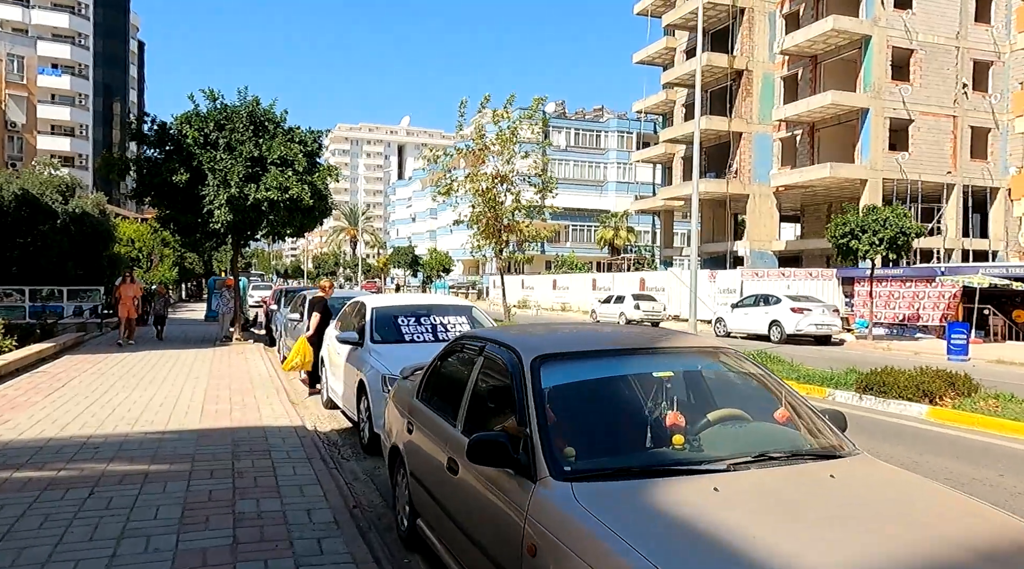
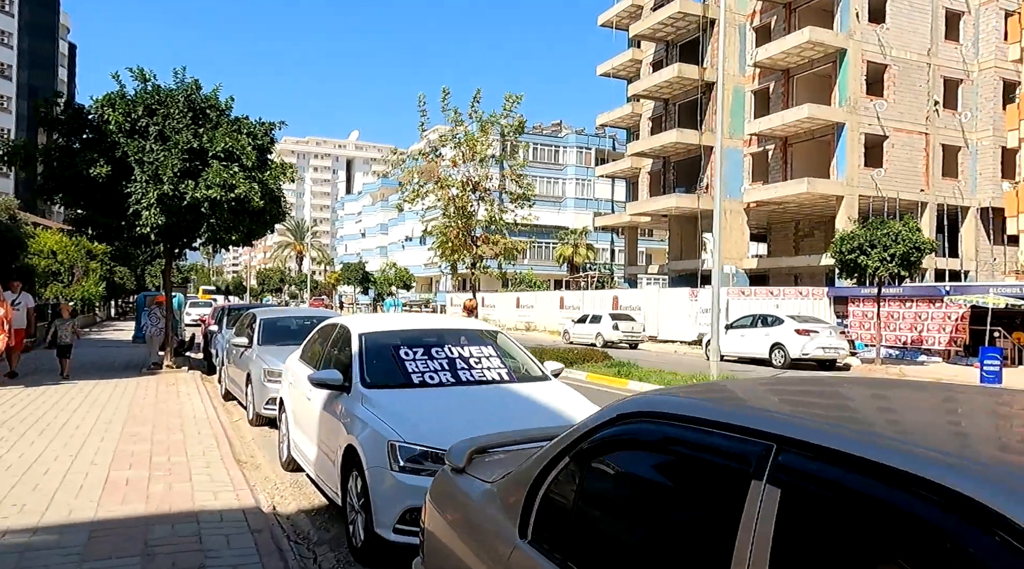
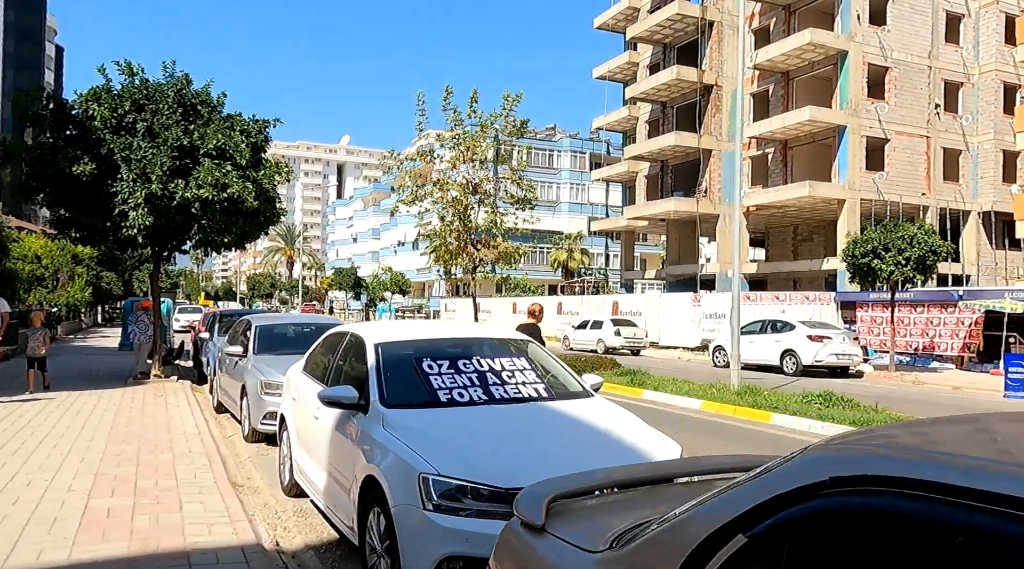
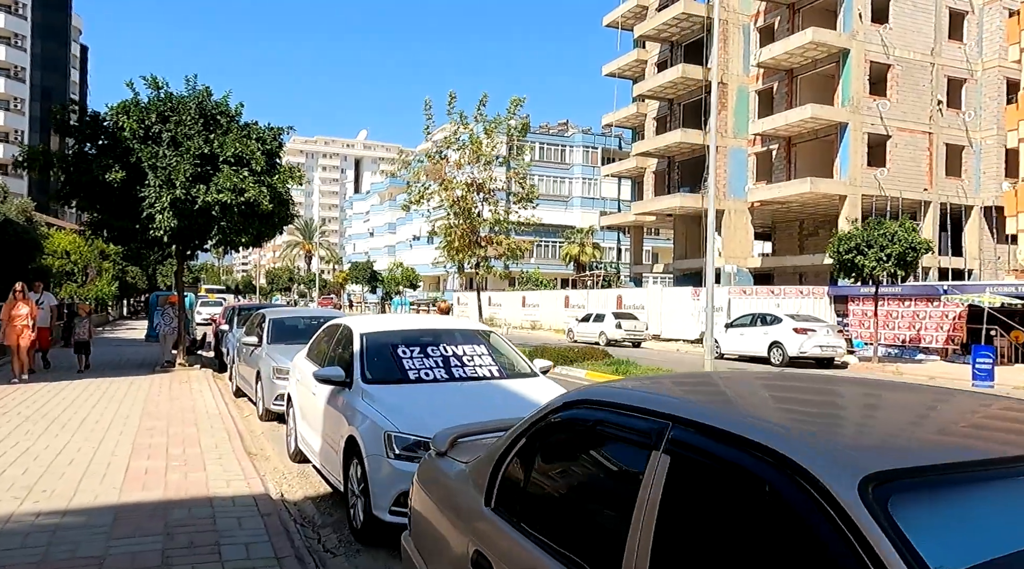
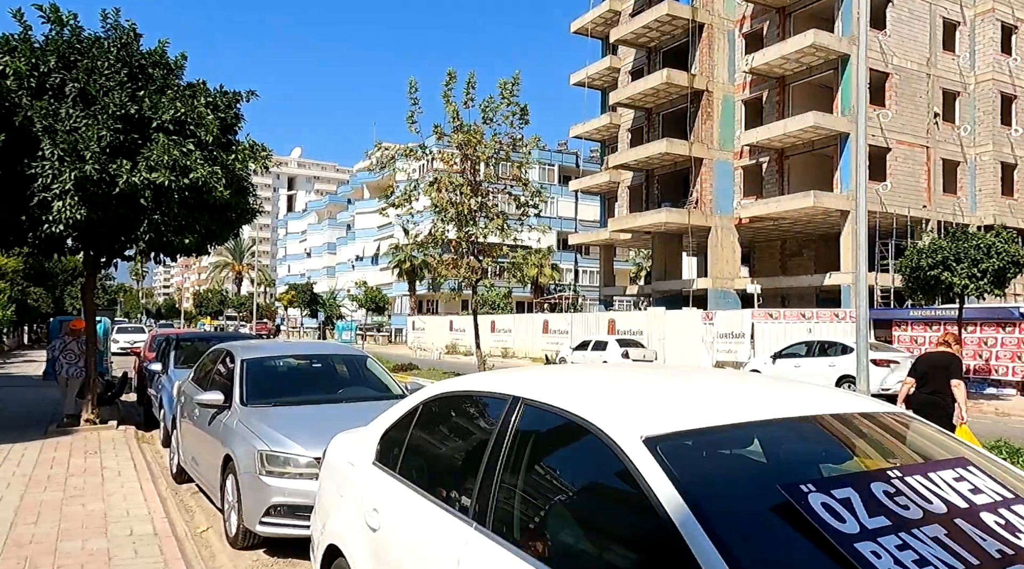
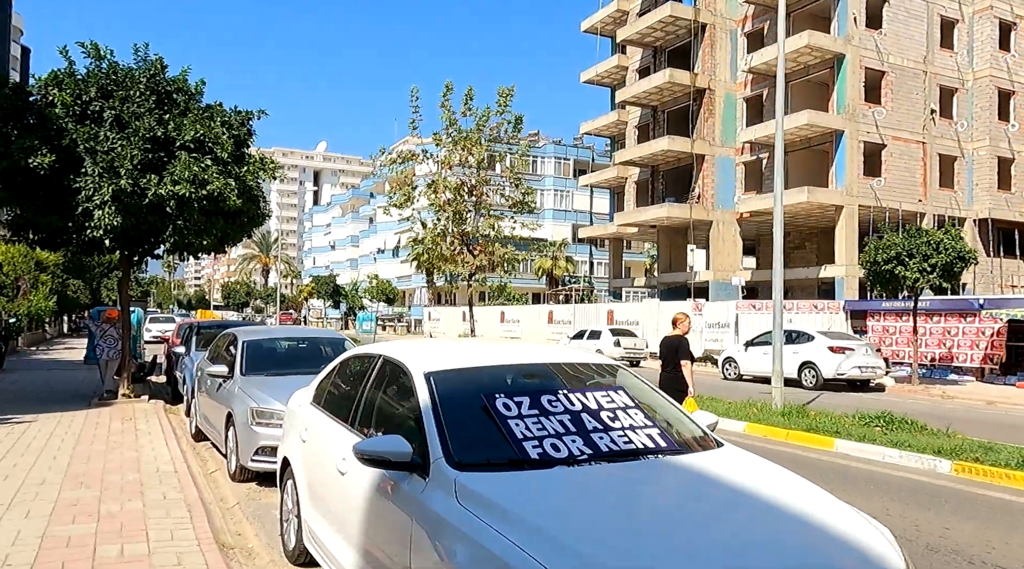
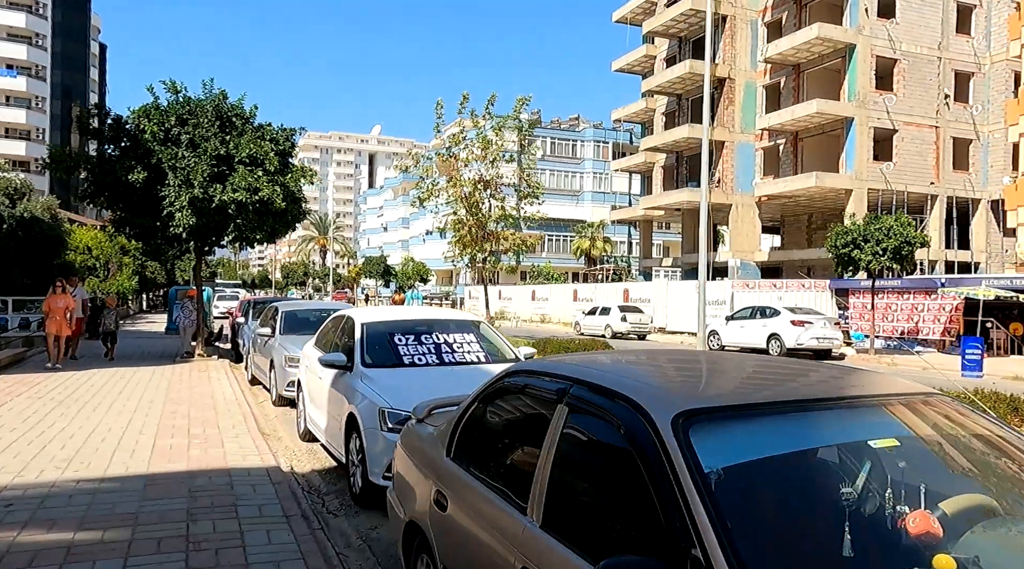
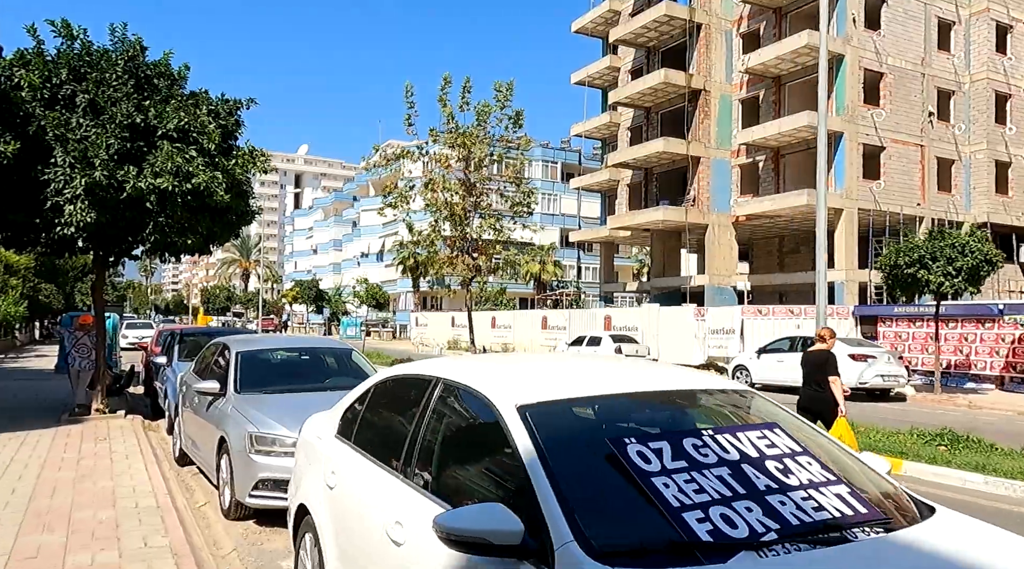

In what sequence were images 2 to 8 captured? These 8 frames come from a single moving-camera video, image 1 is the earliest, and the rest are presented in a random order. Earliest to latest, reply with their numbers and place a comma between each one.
7, 4, 2, 3, 6, 8, 5
